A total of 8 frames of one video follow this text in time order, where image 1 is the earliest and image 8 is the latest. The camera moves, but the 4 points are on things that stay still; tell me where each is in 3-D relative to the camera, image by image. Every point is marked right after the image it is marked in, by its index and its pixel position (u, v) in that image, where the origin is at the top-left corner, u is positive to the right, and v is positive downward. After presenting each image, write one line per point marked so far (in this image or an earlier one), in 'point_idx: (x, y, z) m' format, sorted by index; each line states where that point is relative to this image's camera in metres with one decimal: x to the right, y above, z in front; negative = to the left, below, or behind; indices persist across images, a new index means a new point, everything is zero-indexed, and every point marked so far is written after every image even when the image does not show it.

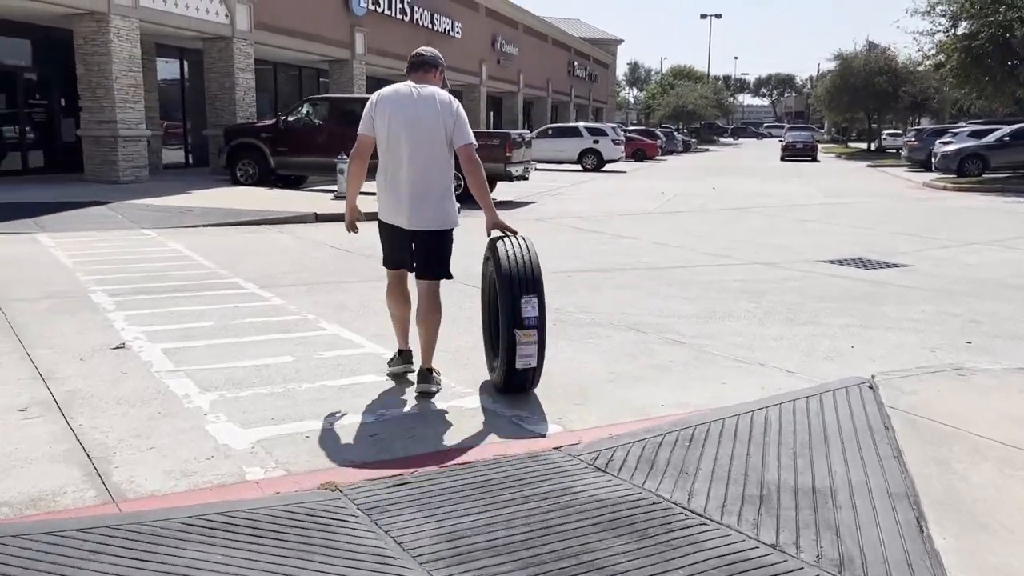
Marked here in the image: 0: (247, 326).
0: (-2.0, -0.3, +6.3) m
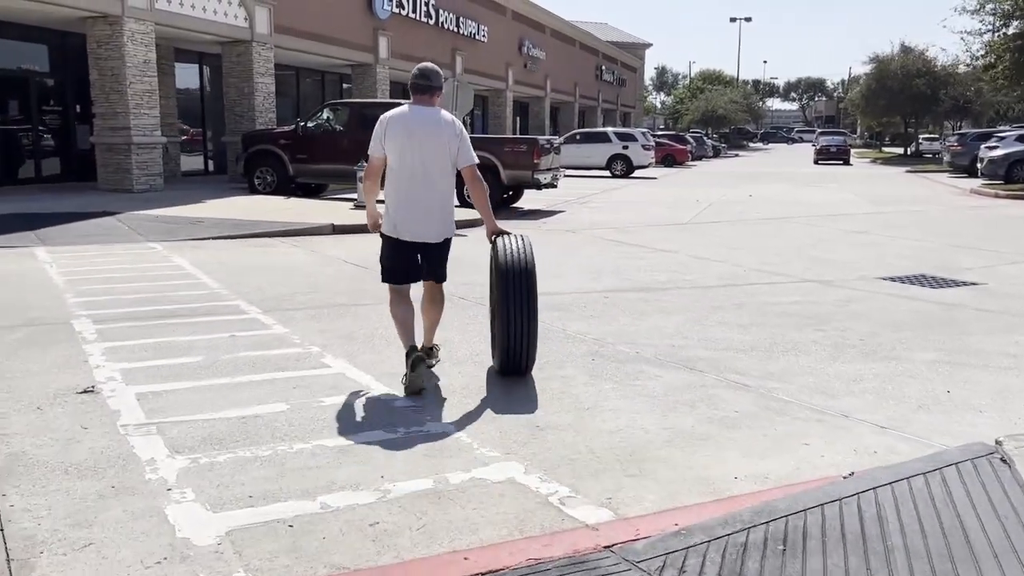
0: (-1.7, -0.5, +5.5) m
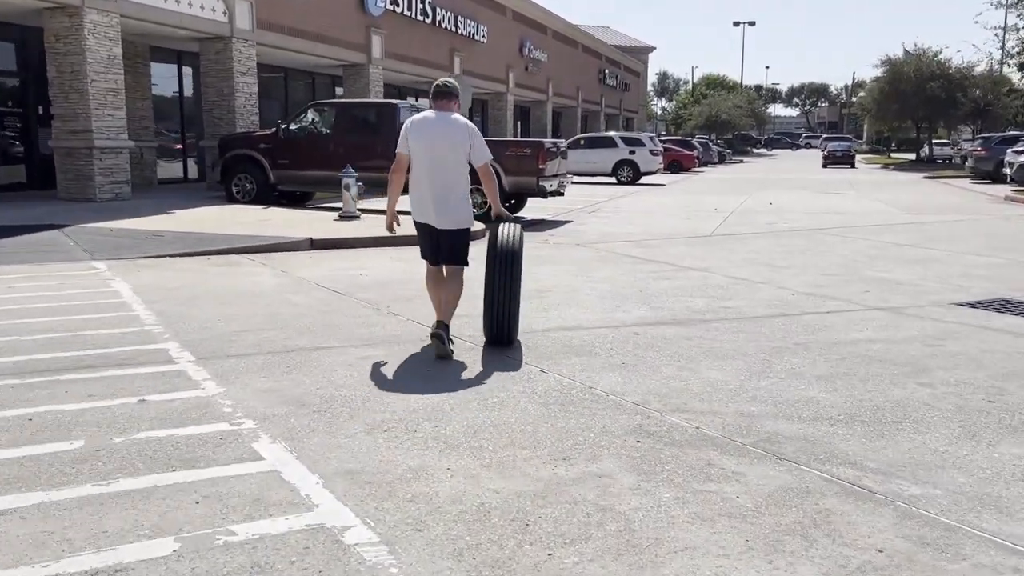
0: (-1.7, -0.7, +3.8) m
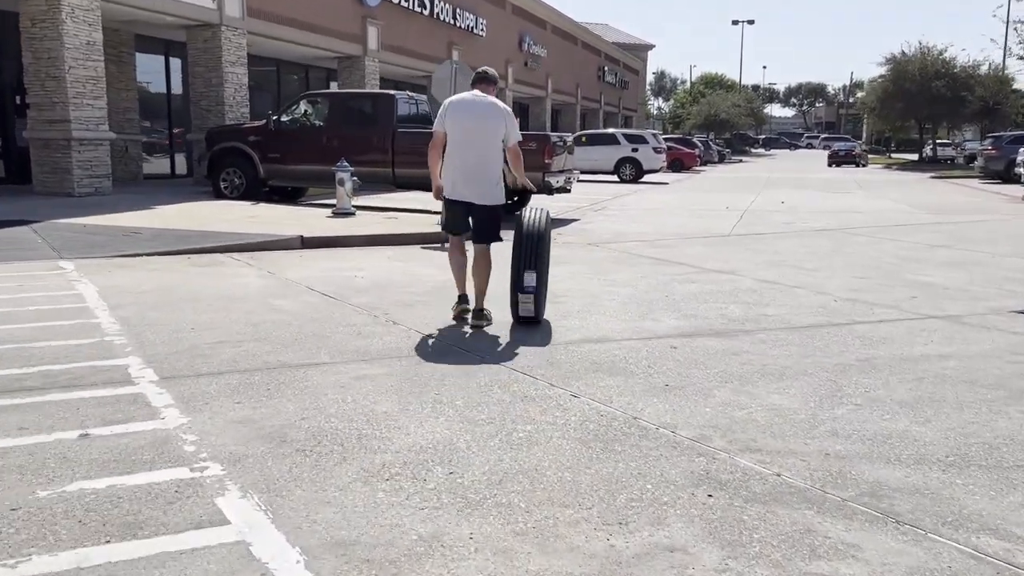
0: (-1.5, -0.8, +2.9) m
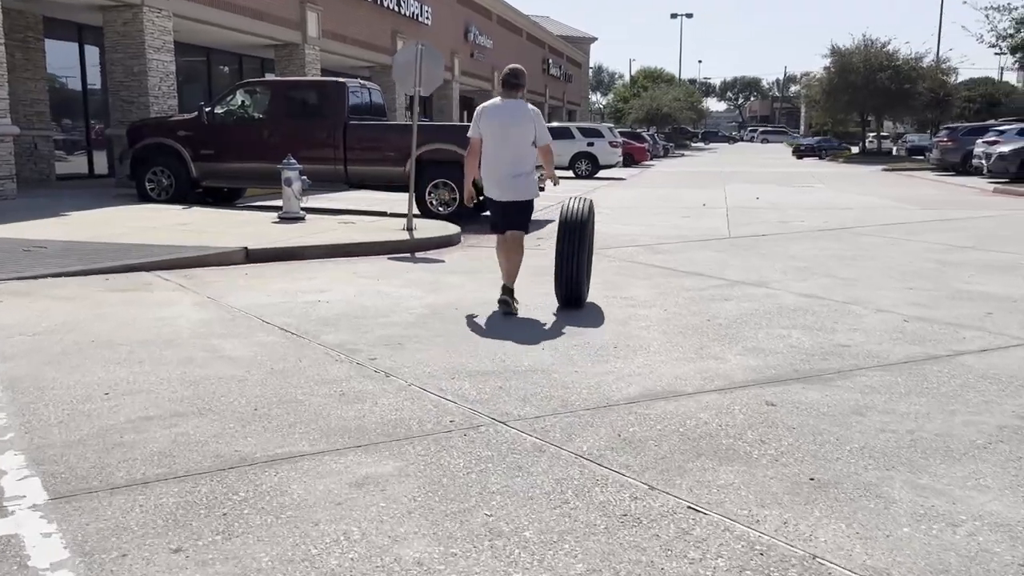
0: (-1.1, -1.0, +1.3) m
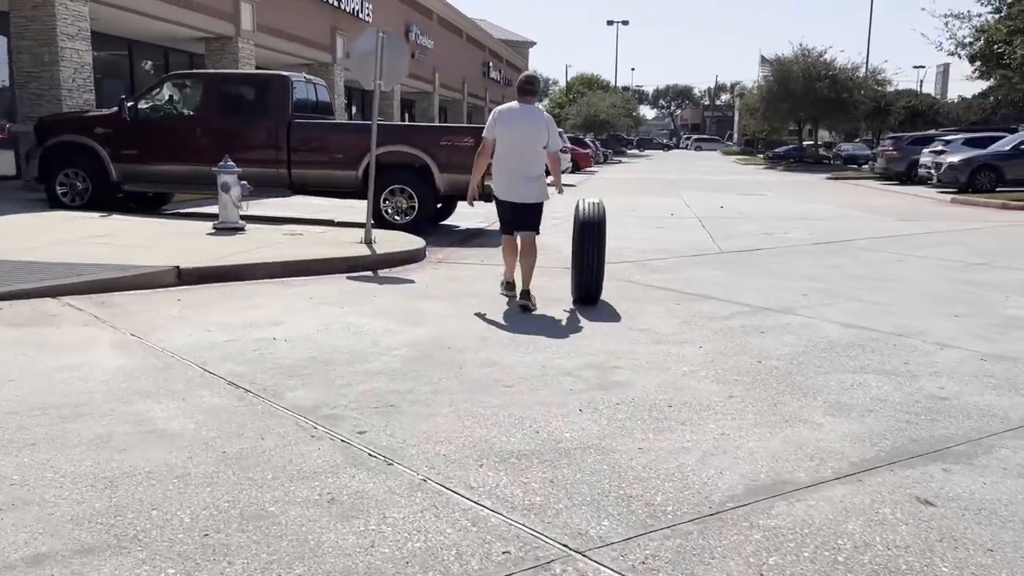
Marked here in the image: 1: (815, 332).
0: (-0.6, -1.2, 0.0) m
1: (+2.2, -0.3, +6.2) m
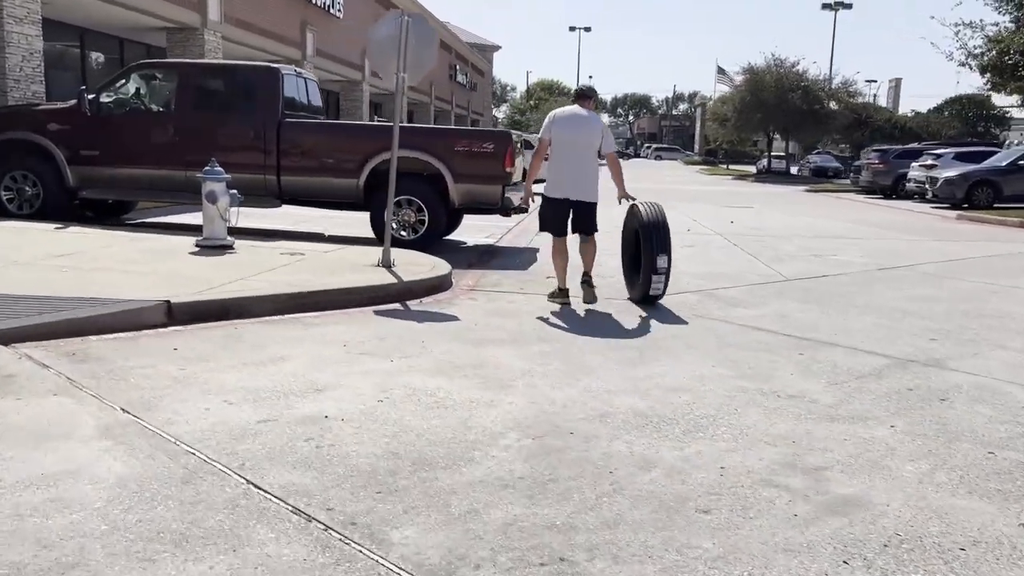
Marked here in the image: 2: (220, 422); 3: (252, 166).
0: (+0.3, -1.5, -1.5) m
1: (+2.9, -0.6, +4.9) m
2: (-1.3, -0.6, +3.9) m
3: (-3.4, +1.6, +11.2) m
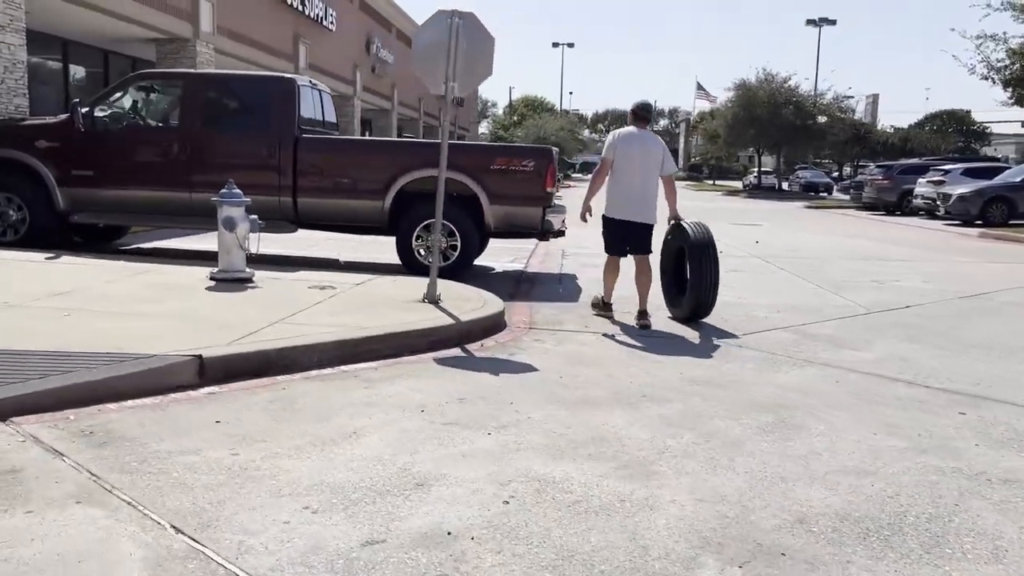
0: (+1.2, -1.6, -2.6) m
1: (+3.5, -0.9, +3.9) m
2: (-0.7, -0.9, +2.8) m
3: (-2.9, +1.2, +10.1) m
